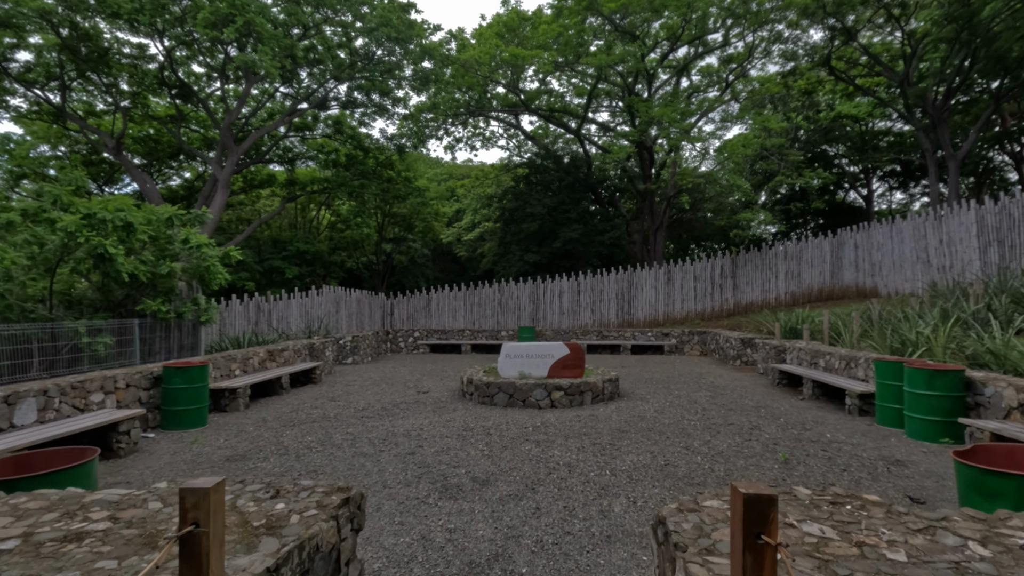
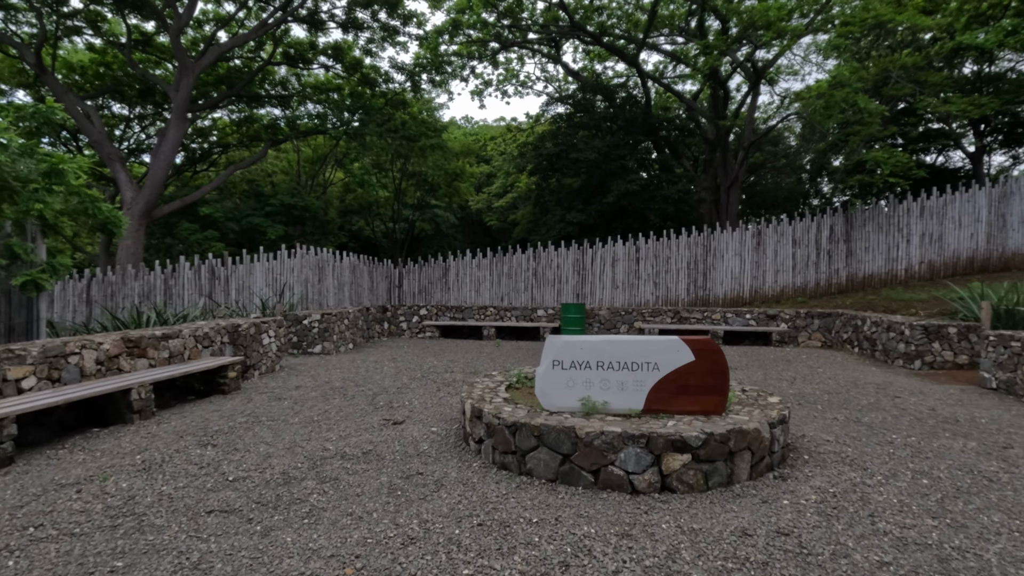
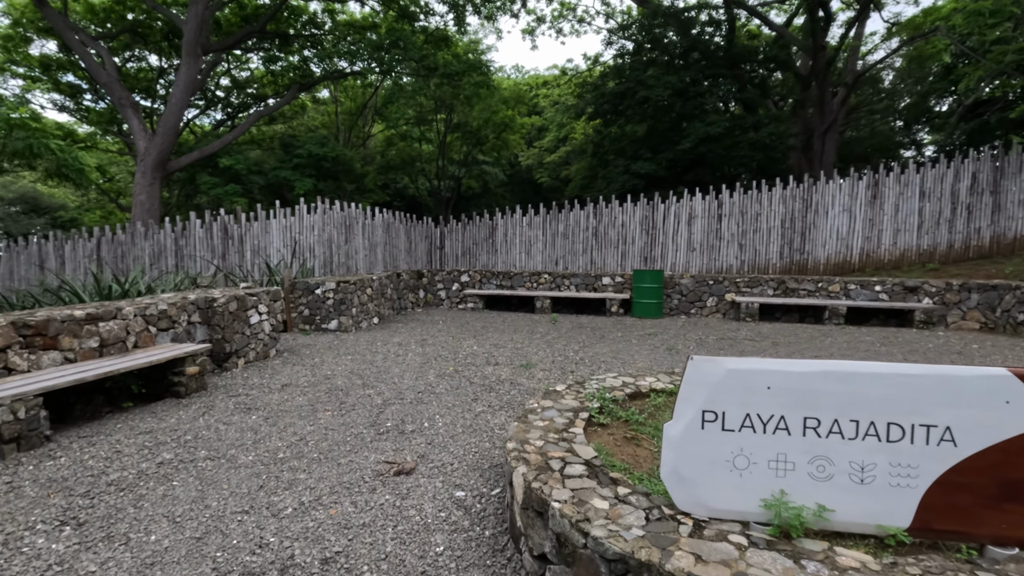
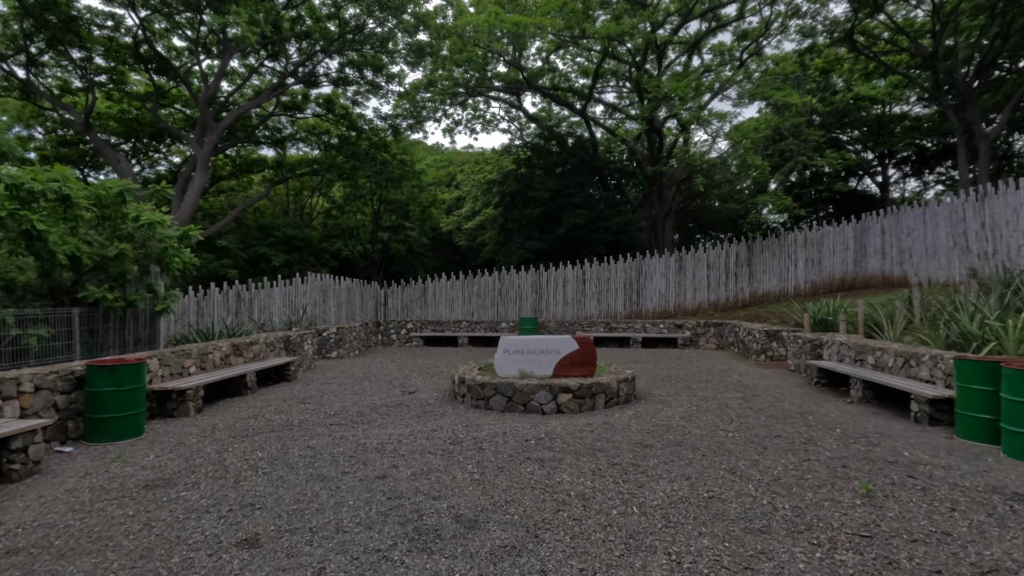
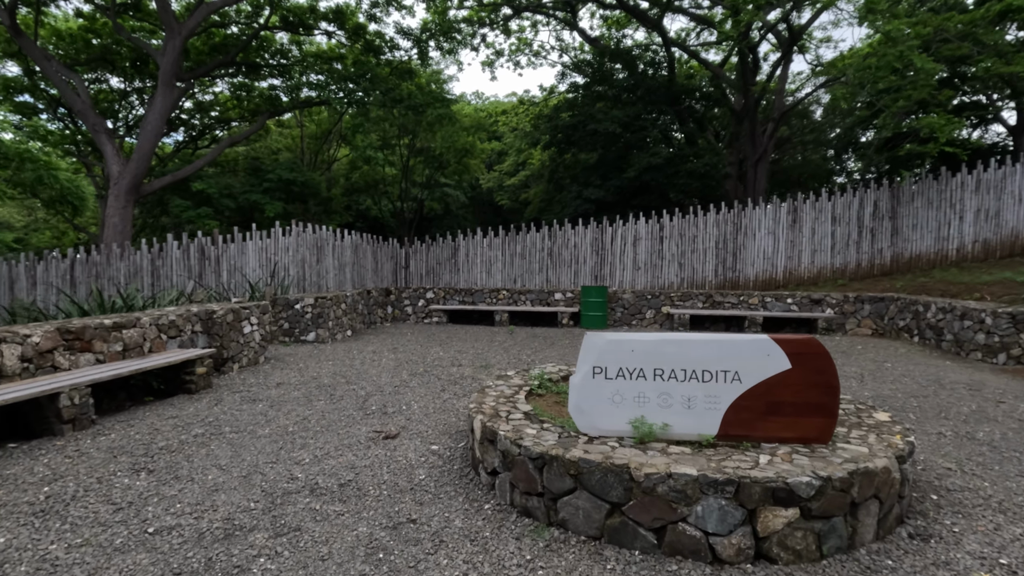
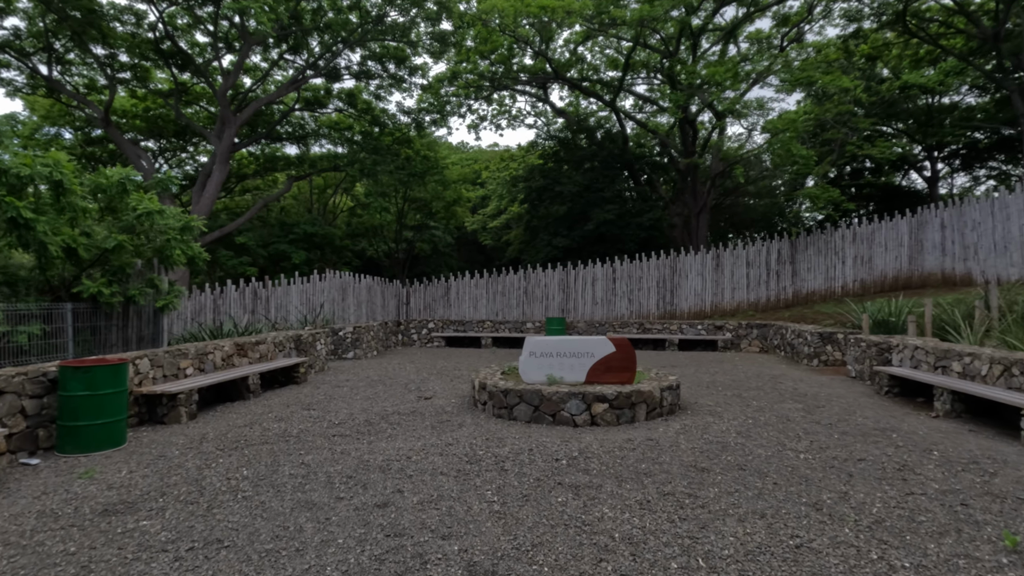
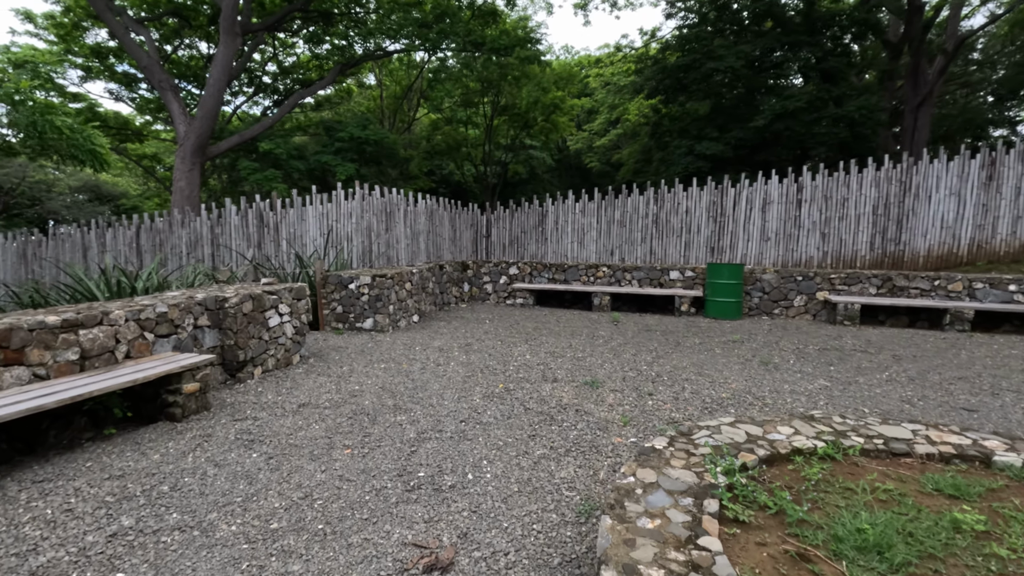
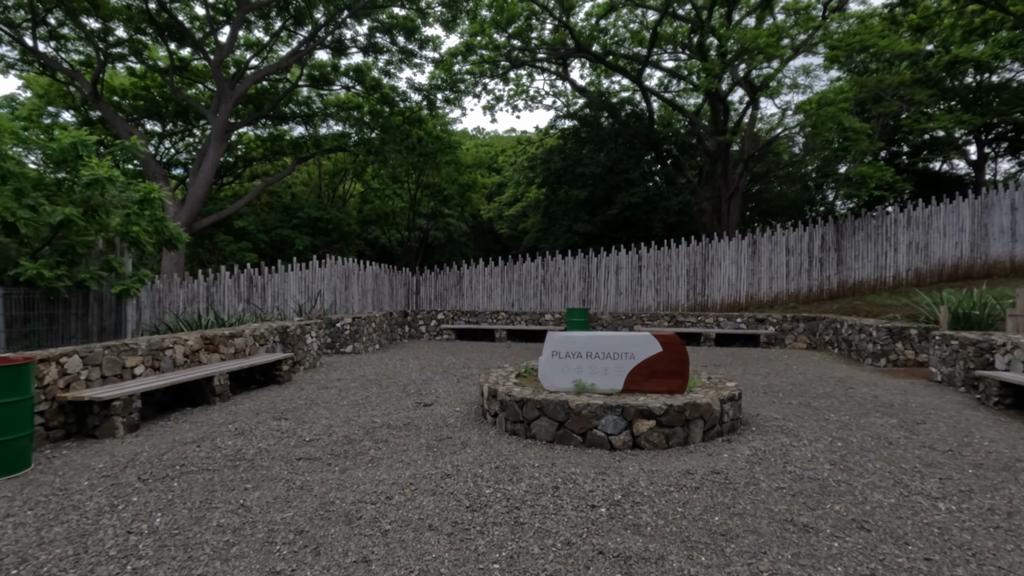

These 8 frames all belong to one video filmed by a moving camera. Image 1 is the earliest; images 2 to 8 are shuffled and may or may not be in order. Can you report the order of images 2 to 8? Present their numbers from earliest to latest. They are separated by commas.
4, 6, 8, 2, 5, 3, 7
